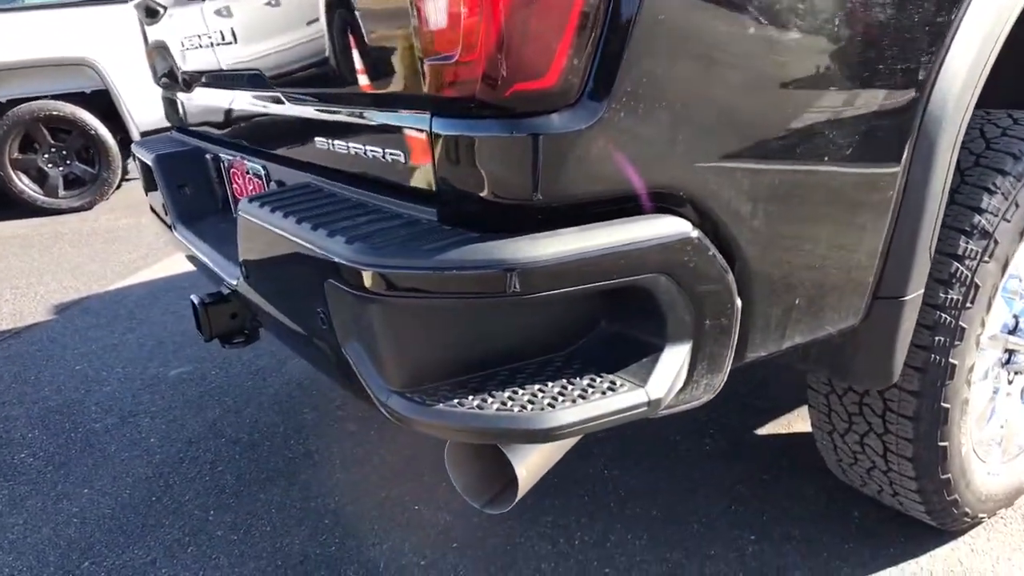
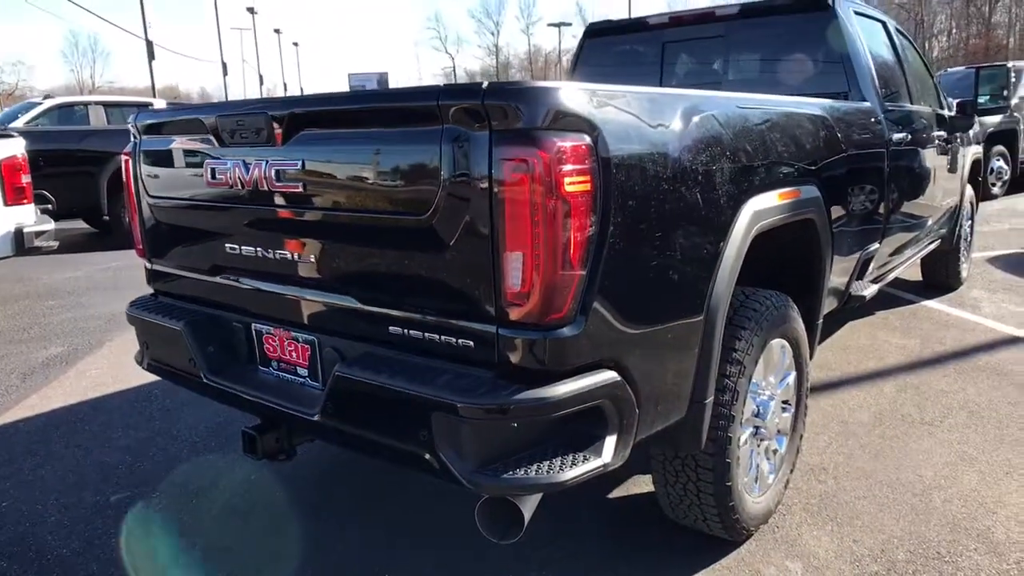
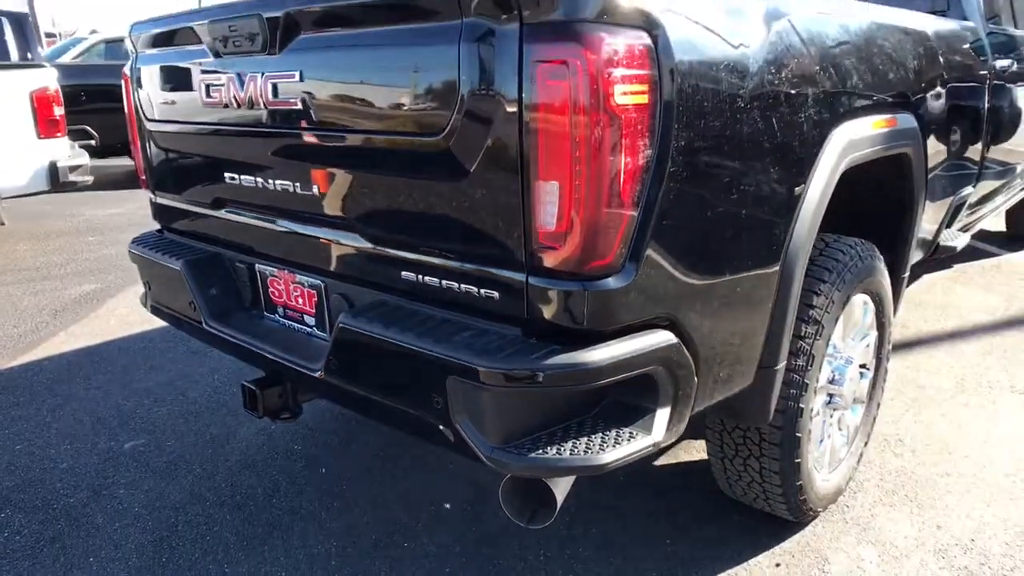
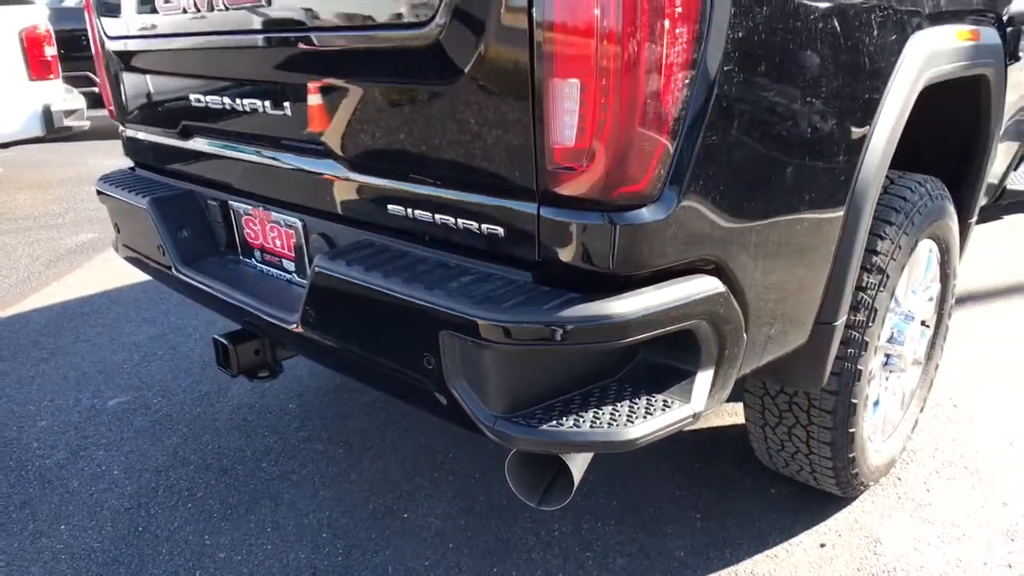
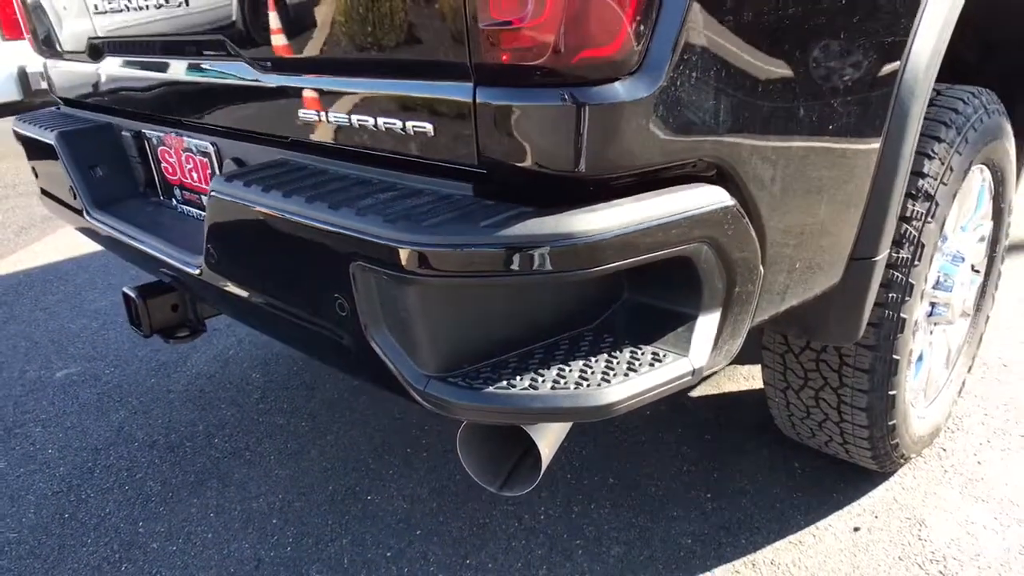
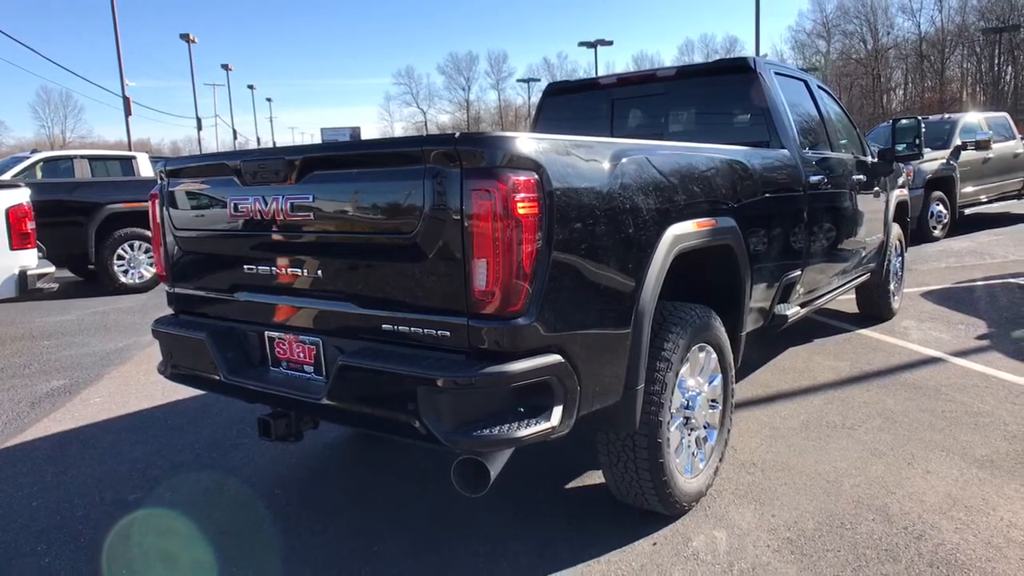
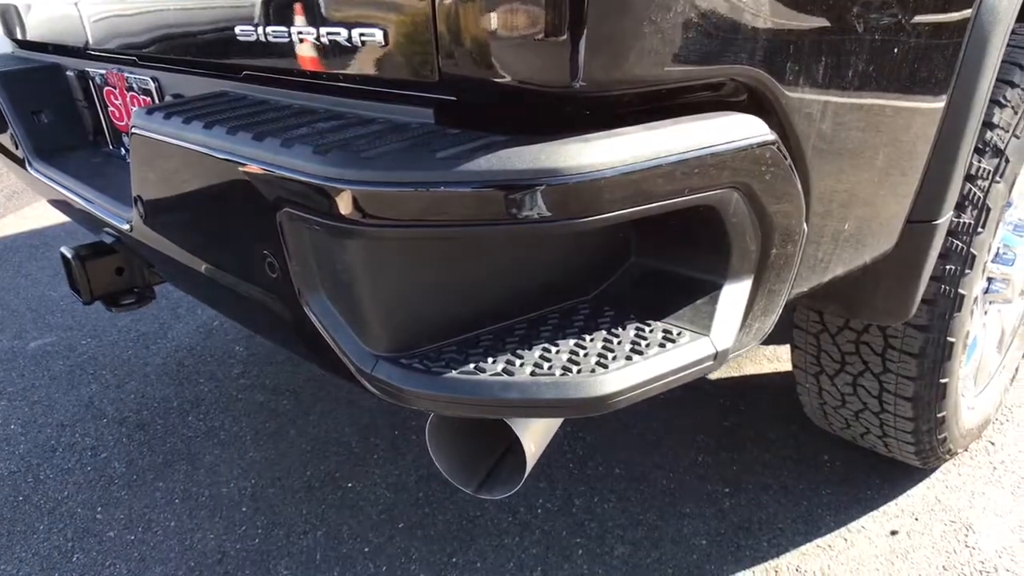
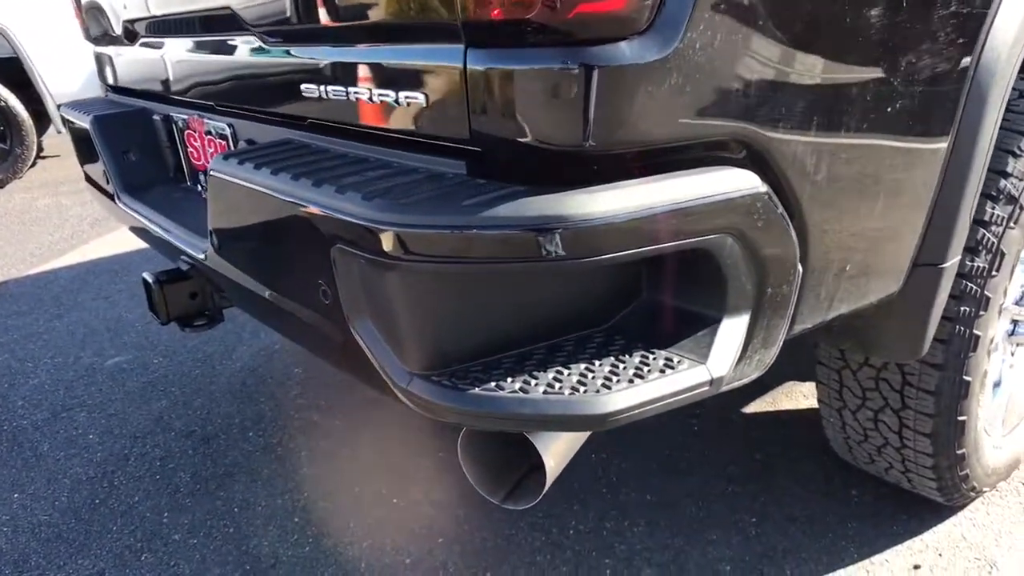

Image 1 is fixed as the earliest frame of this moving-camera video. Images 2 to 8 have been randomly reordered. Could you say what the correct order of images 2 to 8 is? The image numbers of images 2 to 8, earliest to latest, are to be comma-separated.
8, 7, 5, 4, 3, 2, 6
